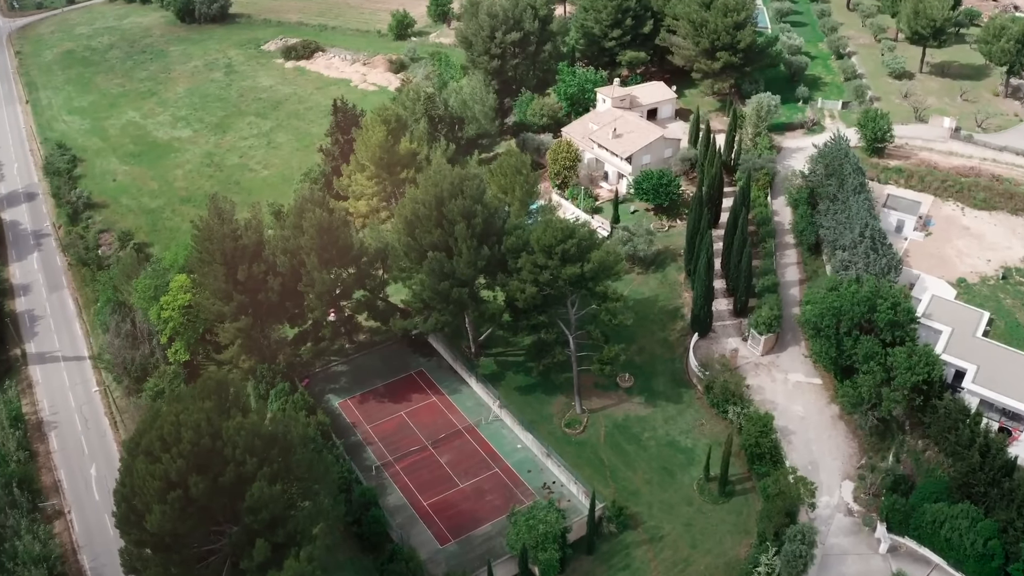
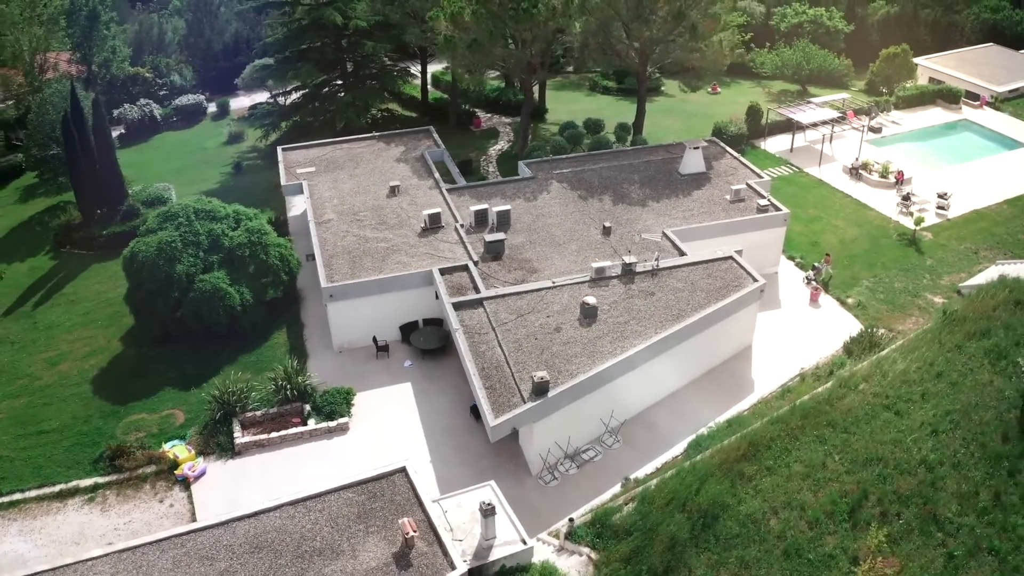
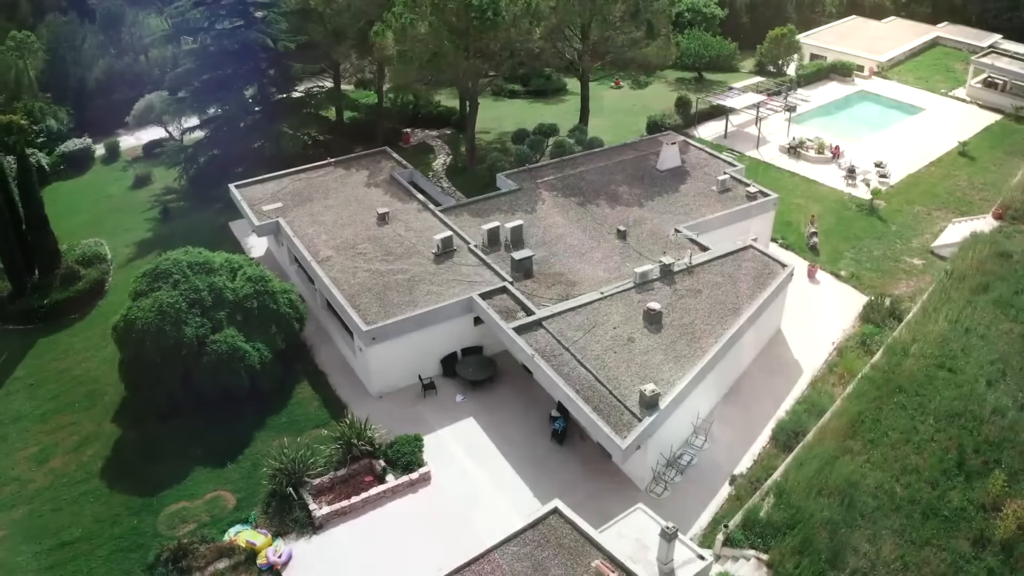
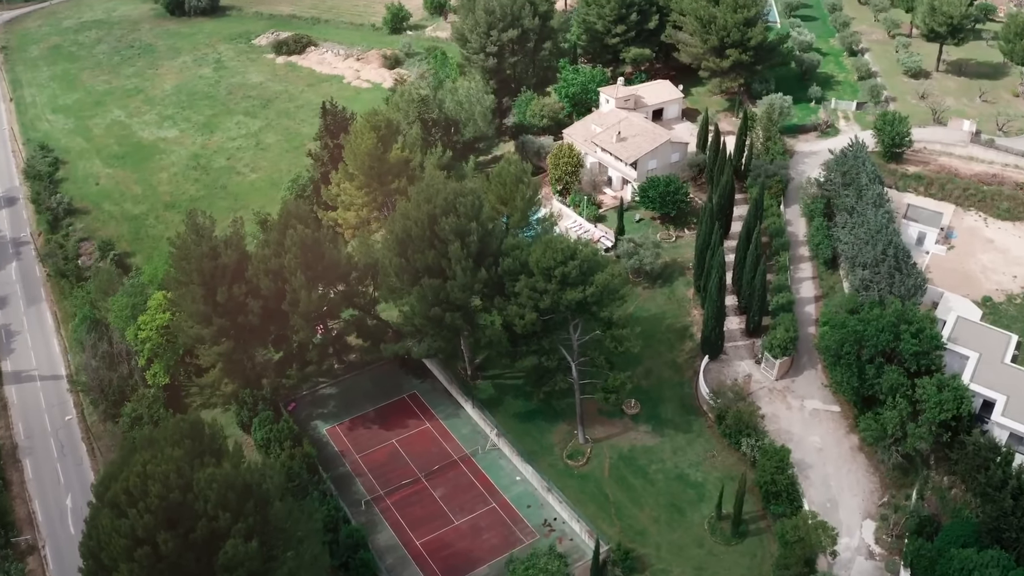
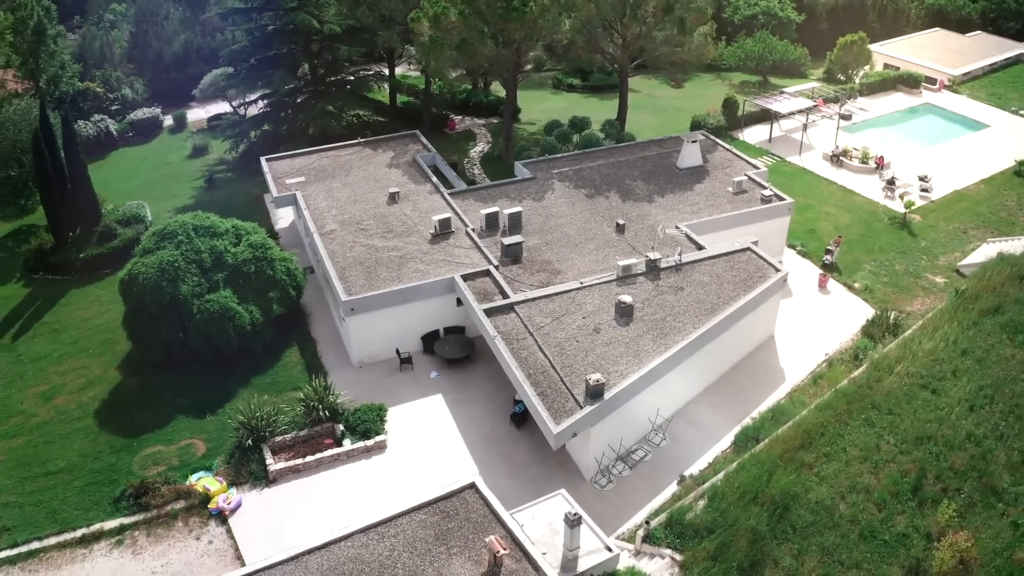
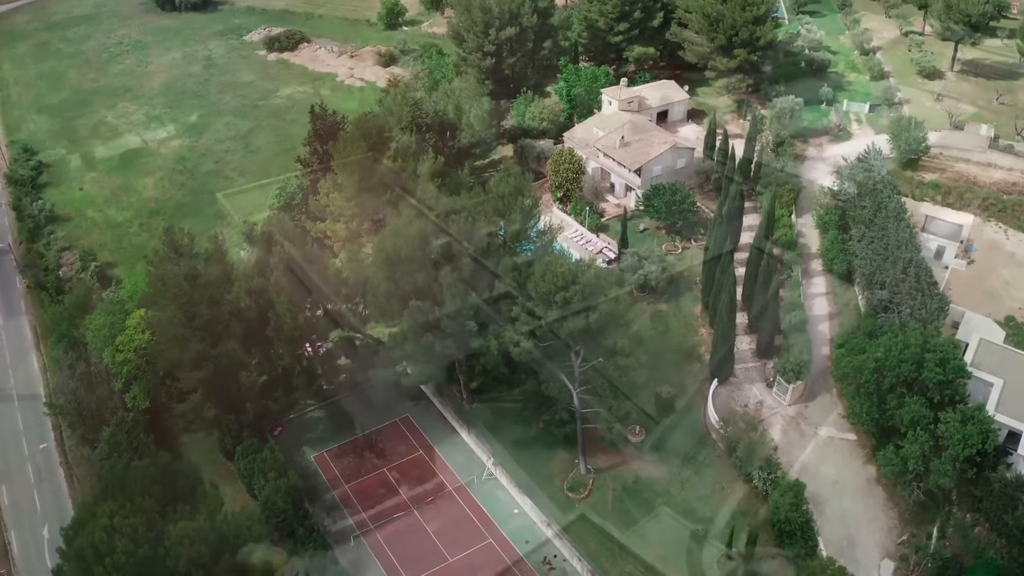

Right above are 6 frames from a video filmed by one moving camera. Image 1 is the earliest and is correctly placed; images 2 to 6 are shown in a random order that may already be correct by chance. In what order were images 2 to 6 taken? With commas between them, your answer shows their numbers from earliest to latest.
4, 6, 3, 5, 2
